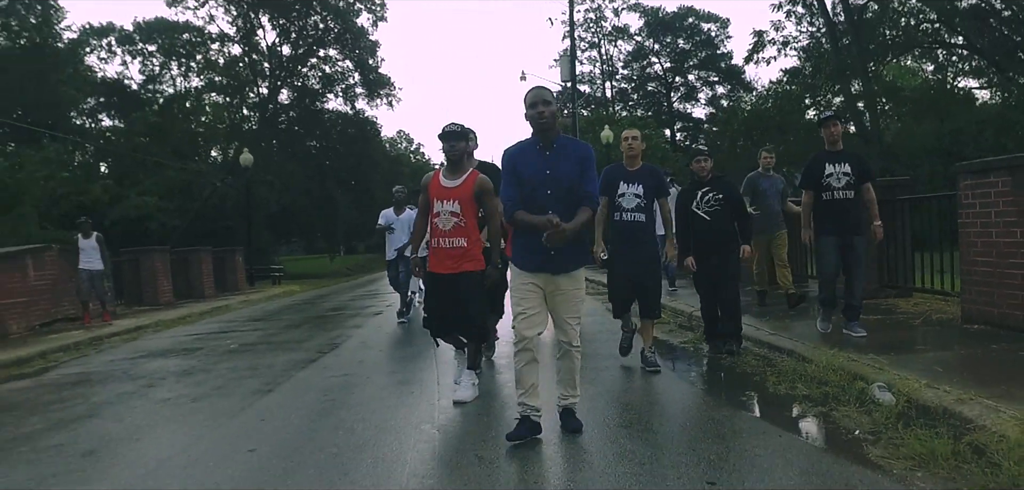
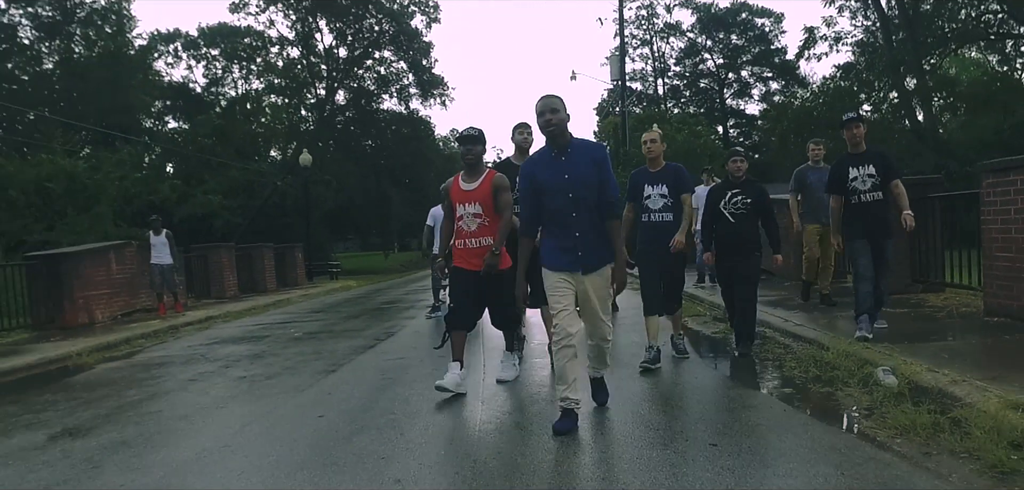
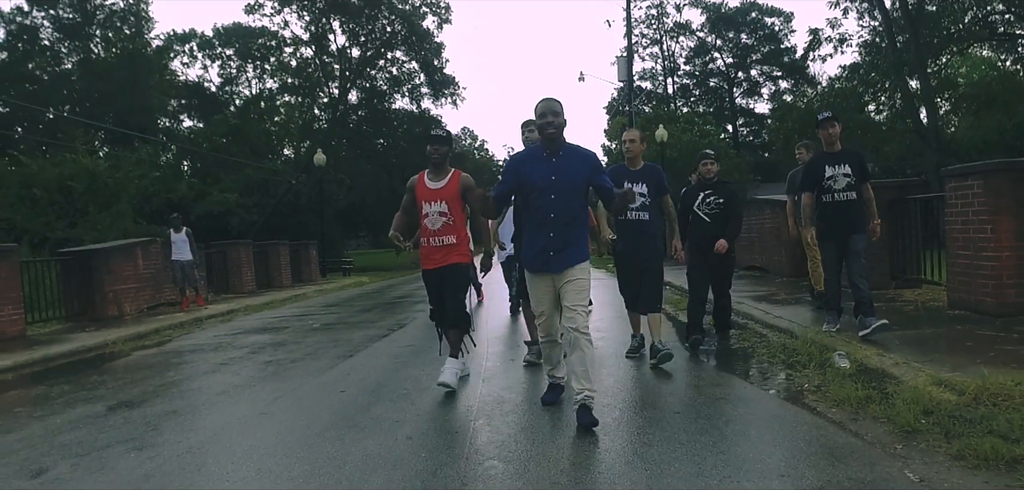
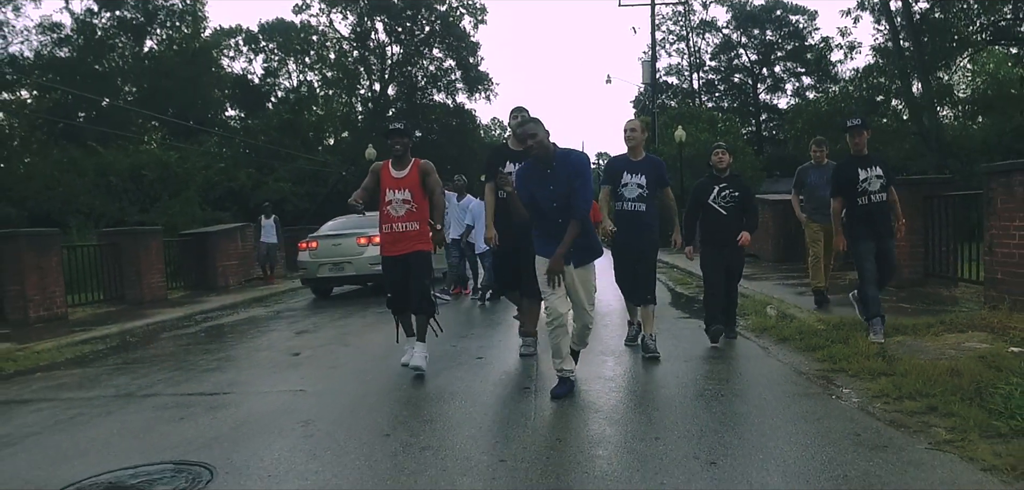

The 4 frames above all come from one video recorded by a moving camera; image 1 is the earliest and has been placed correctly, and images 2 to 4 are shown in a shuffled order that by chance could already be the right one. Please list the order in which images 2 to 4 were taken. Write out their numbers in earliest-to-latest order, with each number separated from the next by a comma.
2, 3, 4
